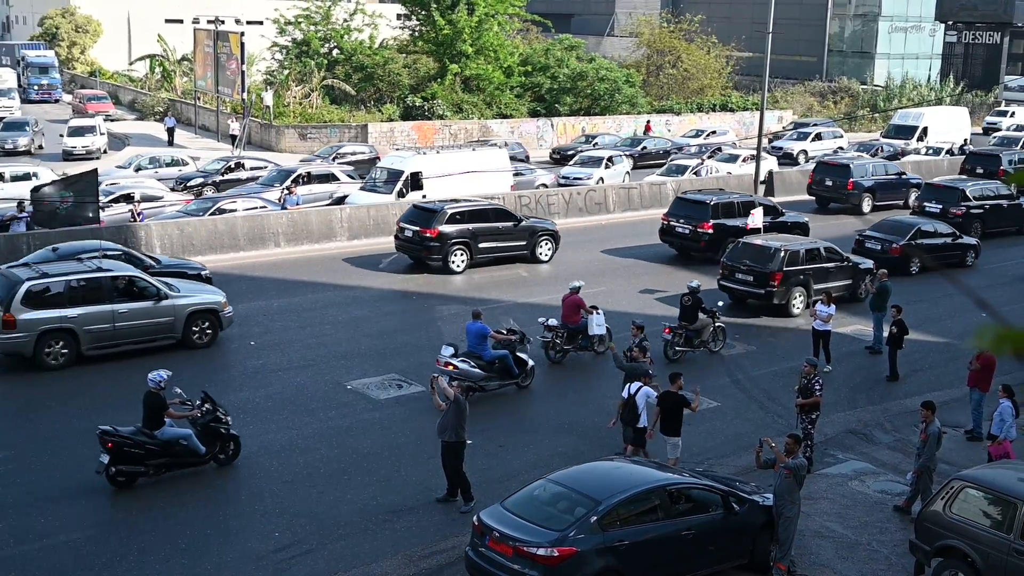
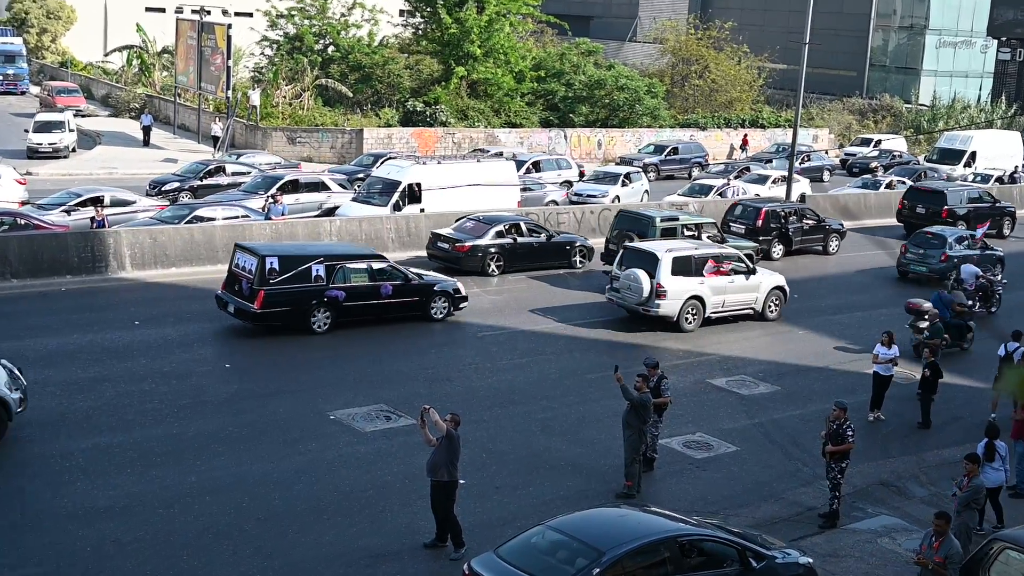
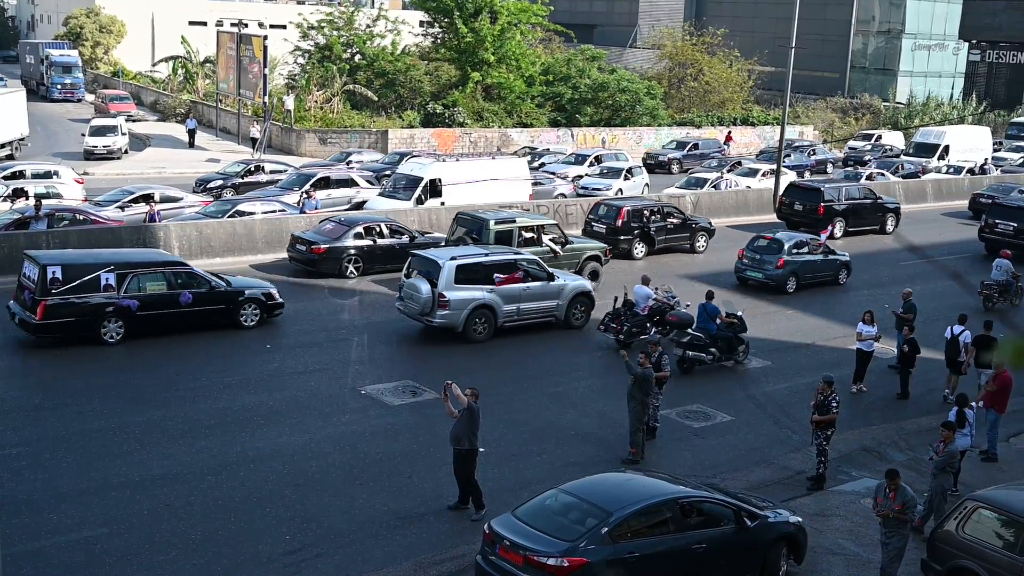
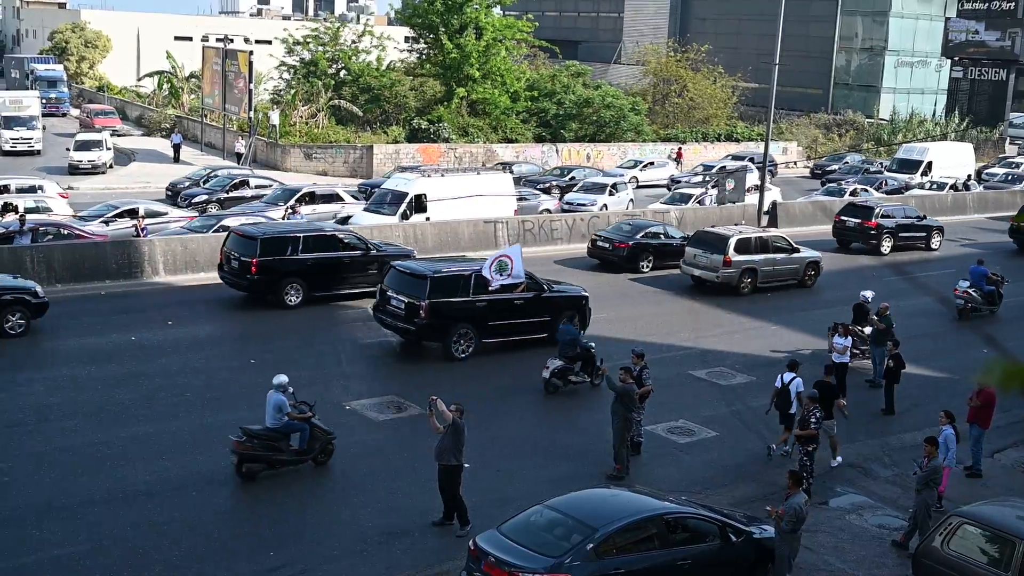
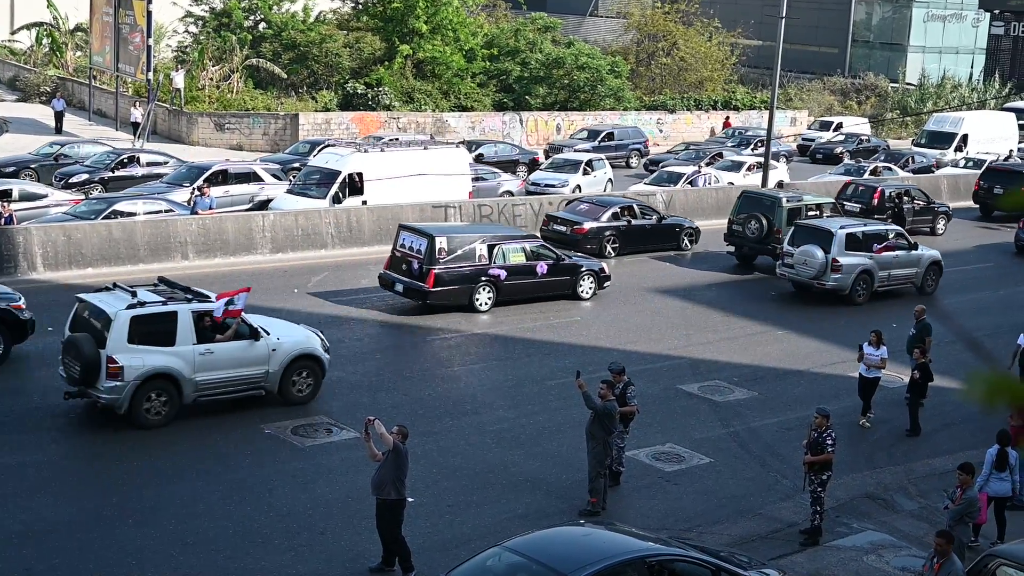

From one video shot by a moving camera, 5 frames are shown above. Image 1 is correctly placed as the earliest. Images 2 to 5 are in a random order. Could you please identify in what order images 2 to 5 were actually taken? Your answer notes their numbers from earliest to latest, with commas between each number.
4, 3, 2, 5
